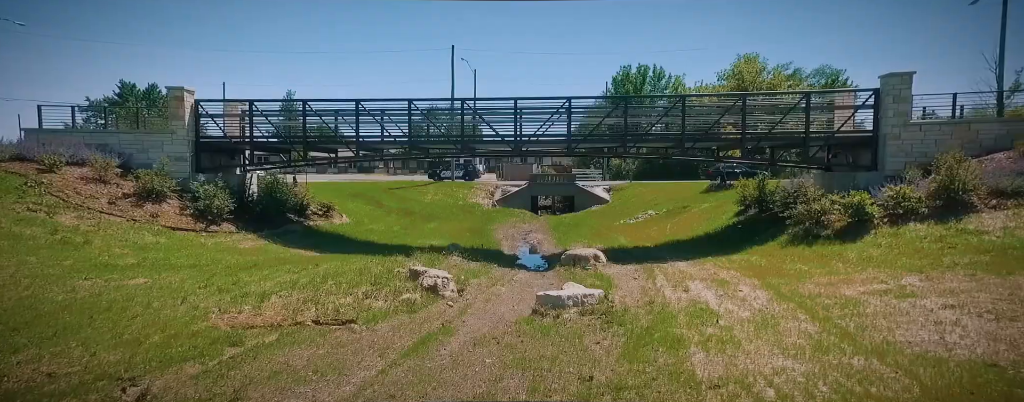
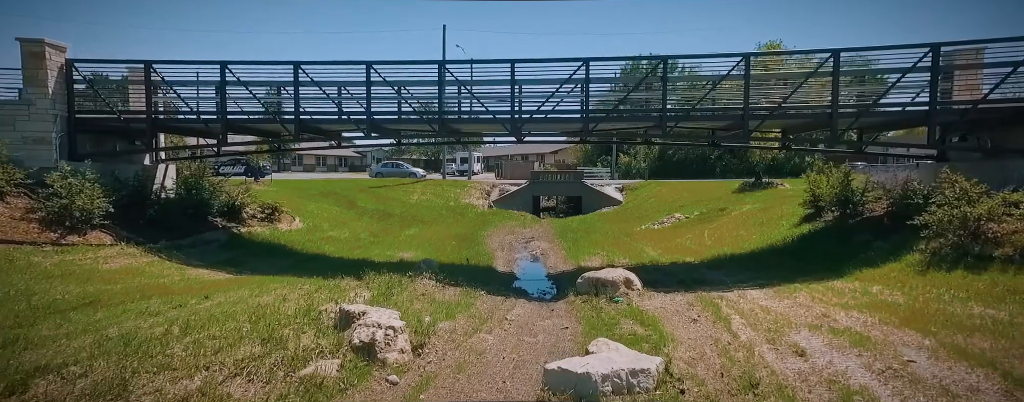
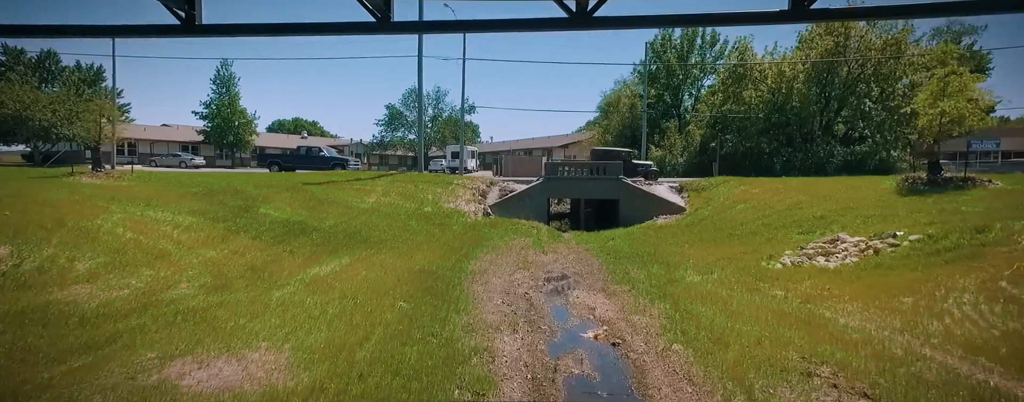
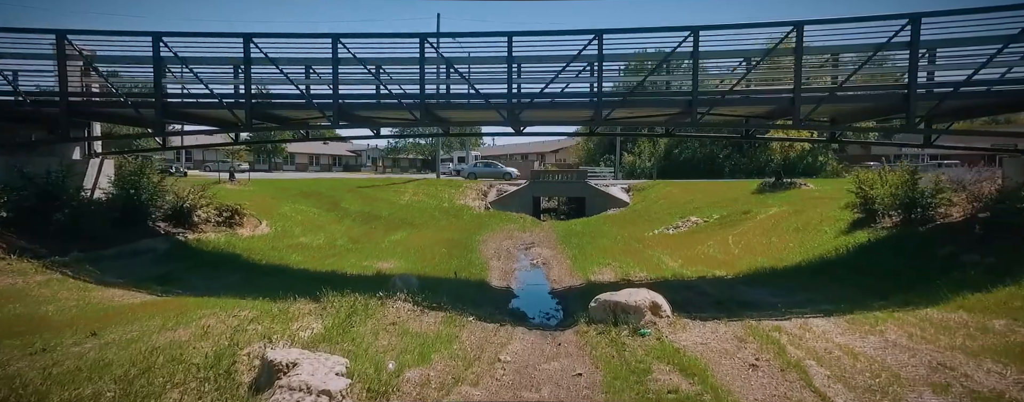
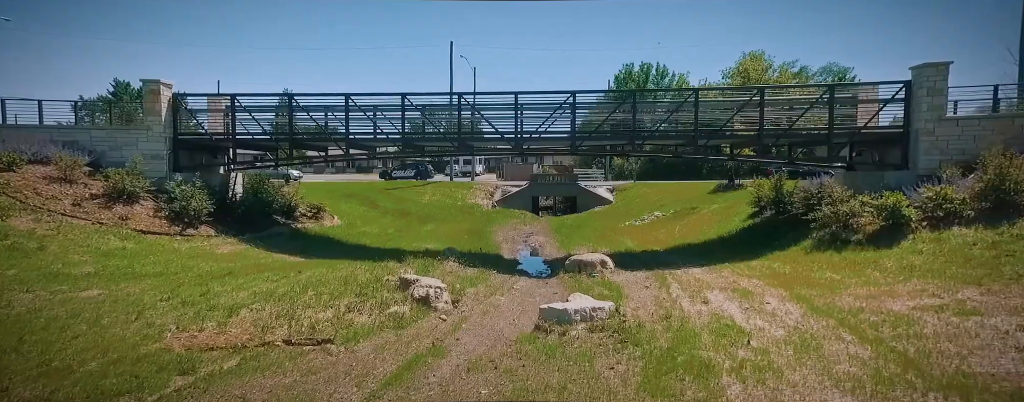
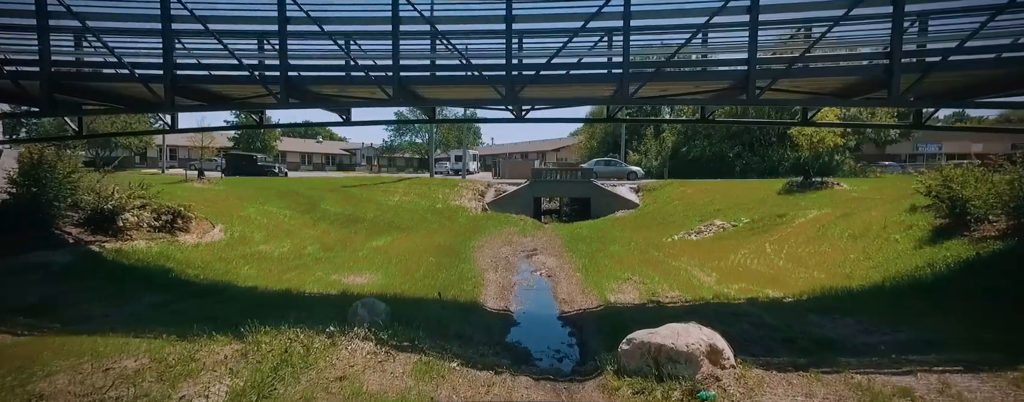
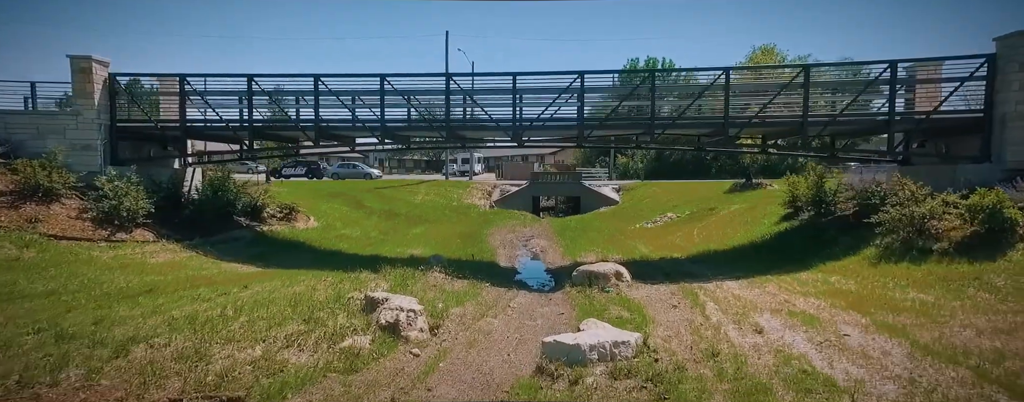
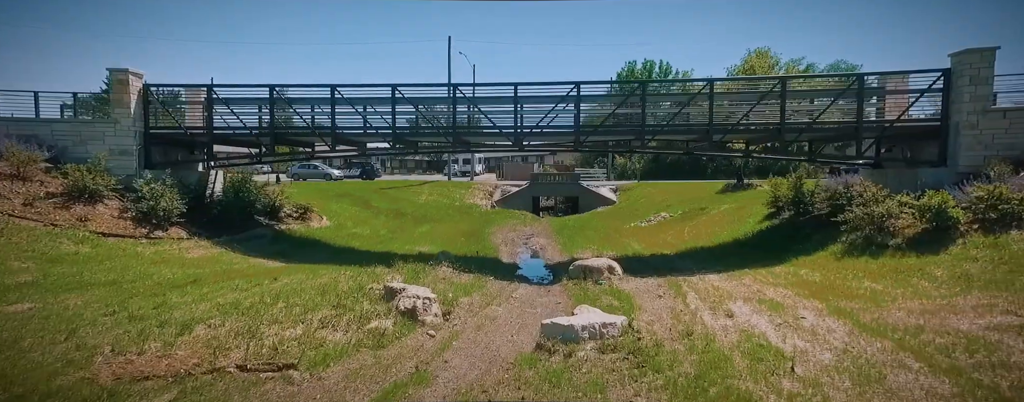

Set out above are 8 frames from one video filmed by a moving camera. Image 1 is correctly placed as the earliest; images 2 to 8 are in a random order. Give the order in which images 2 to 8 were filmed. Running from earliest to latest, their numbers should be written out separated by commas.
5, 8, 7, 2, 4, 6, 3
